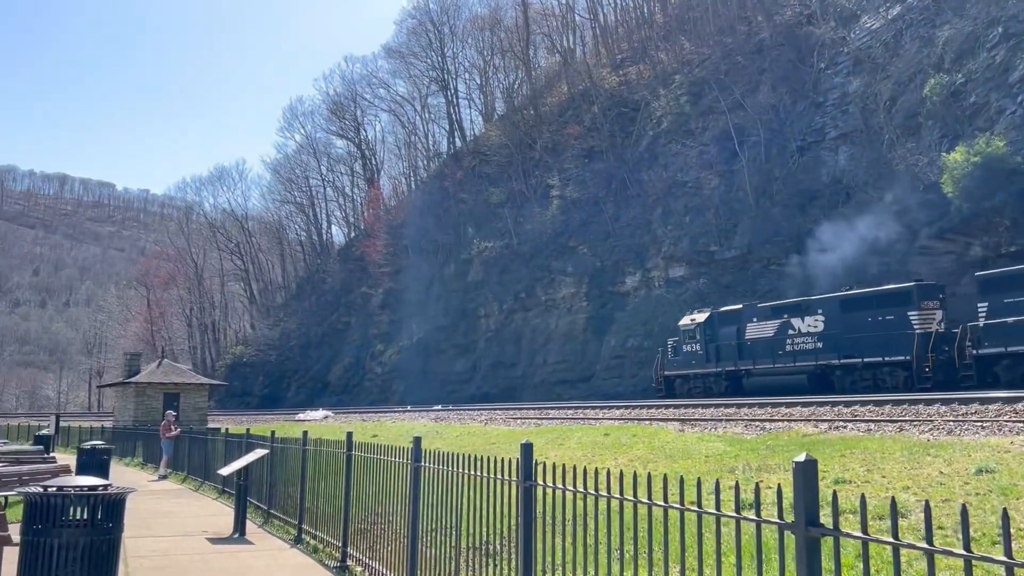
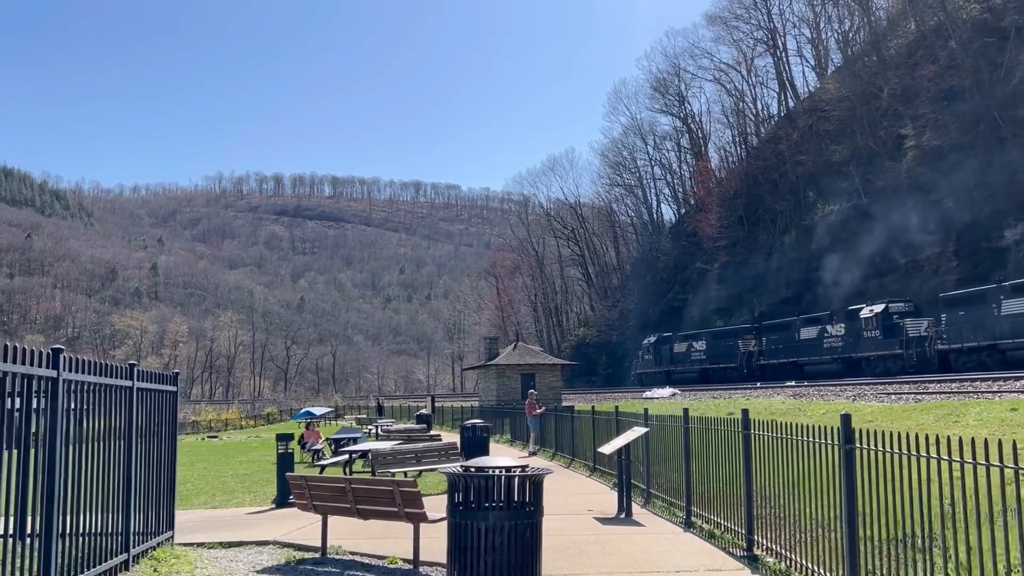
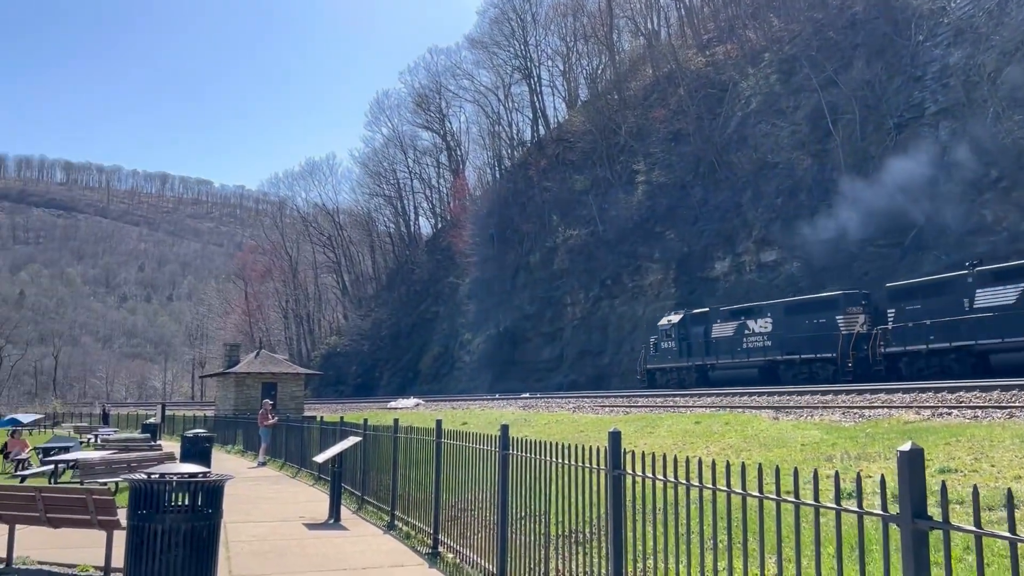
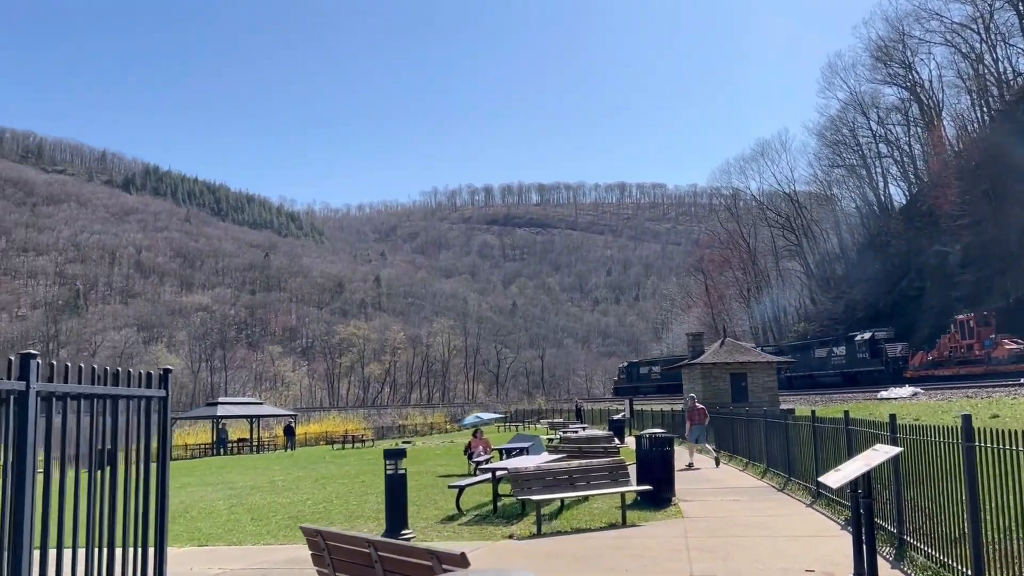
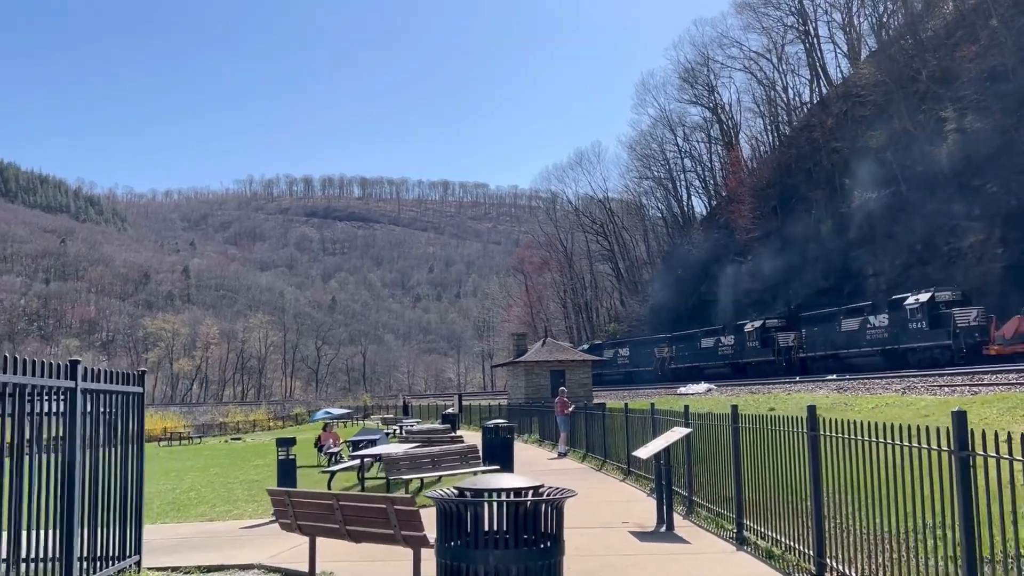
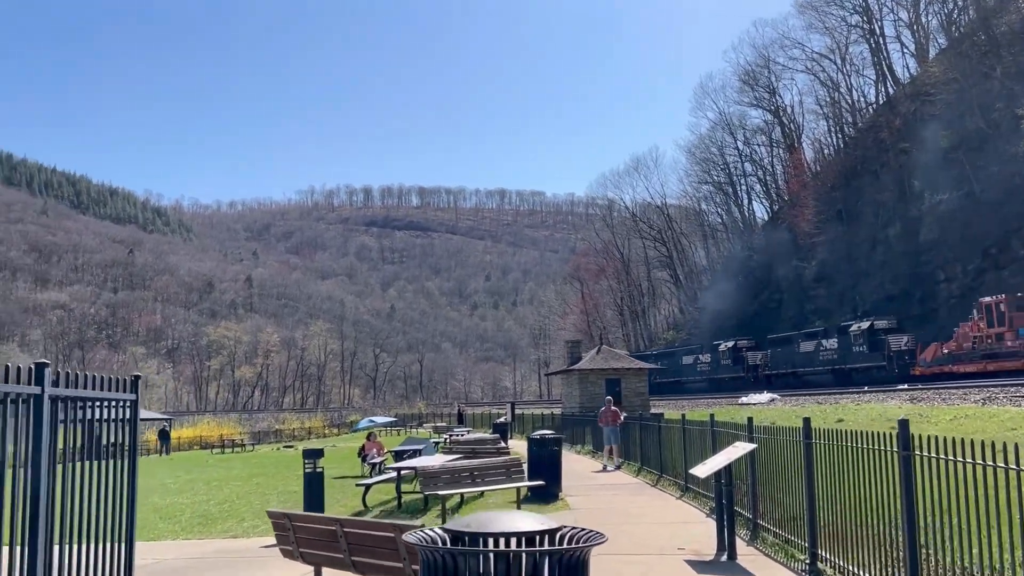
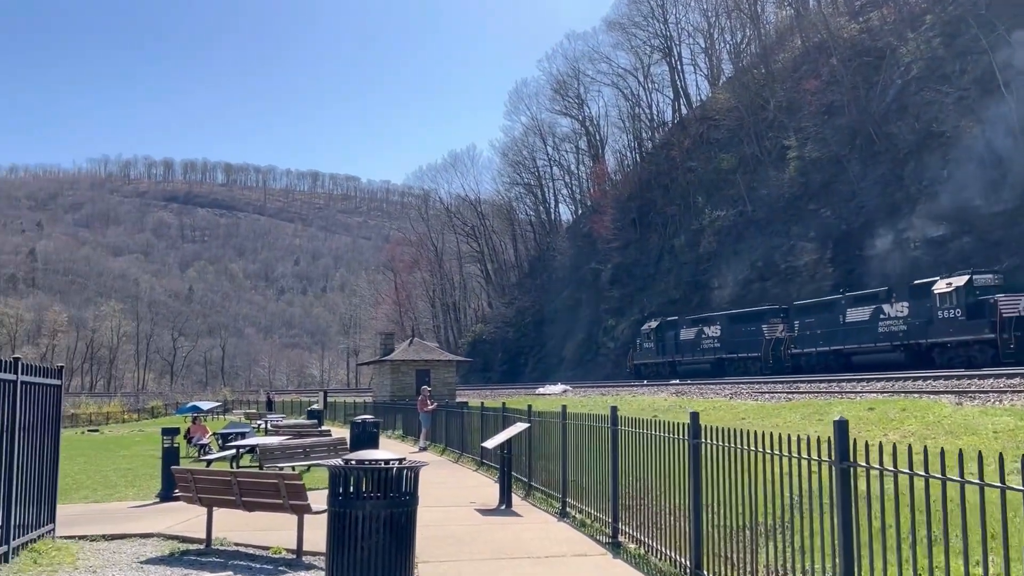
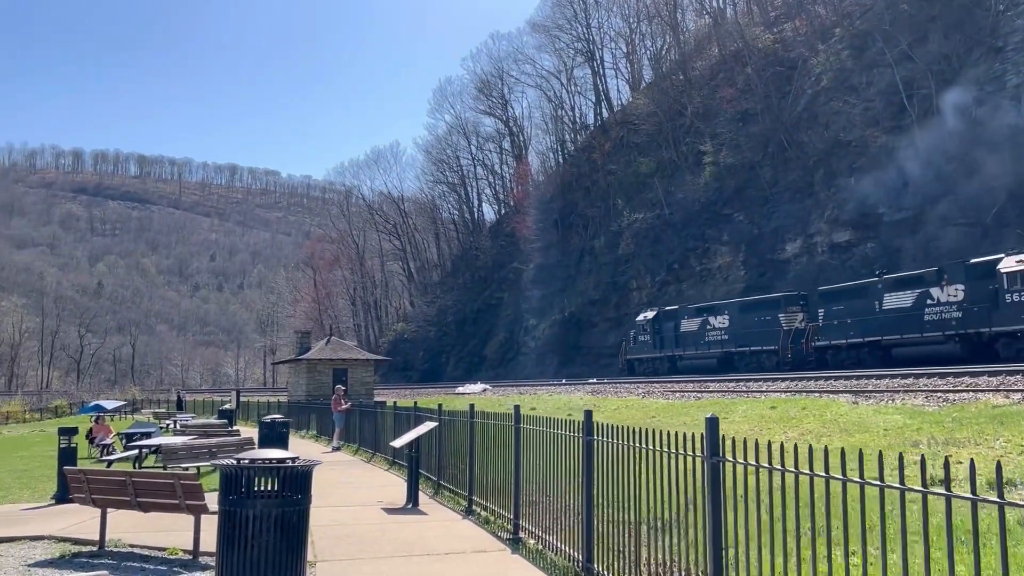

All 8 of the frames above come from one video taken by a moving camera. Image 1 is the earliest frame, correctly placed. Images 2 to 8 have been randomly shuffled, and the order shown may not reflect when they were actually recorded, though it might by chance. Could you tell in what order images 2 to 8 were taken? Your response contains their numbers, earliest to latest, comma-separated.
3, 8, 7, 2, 5, 6, 4
